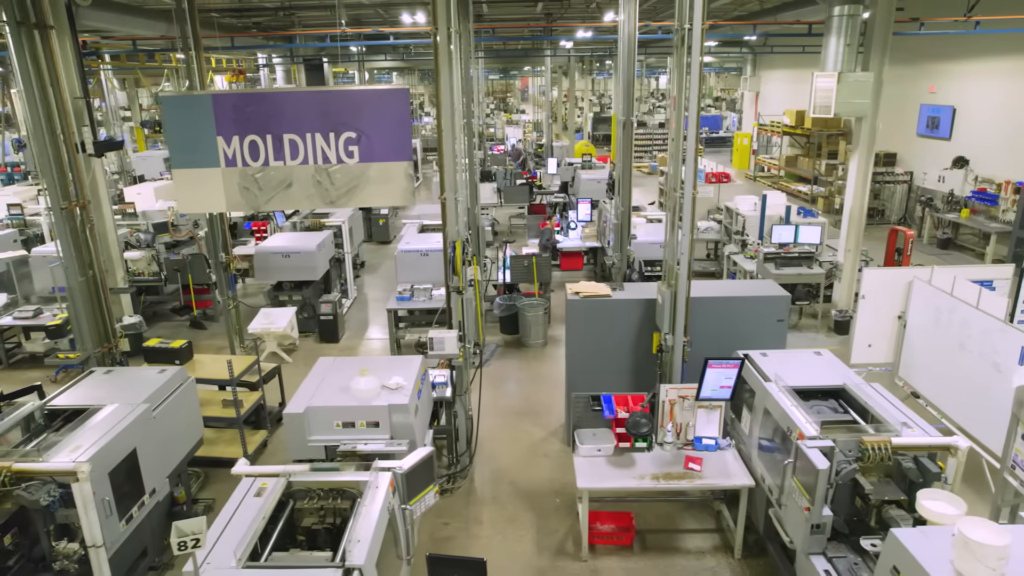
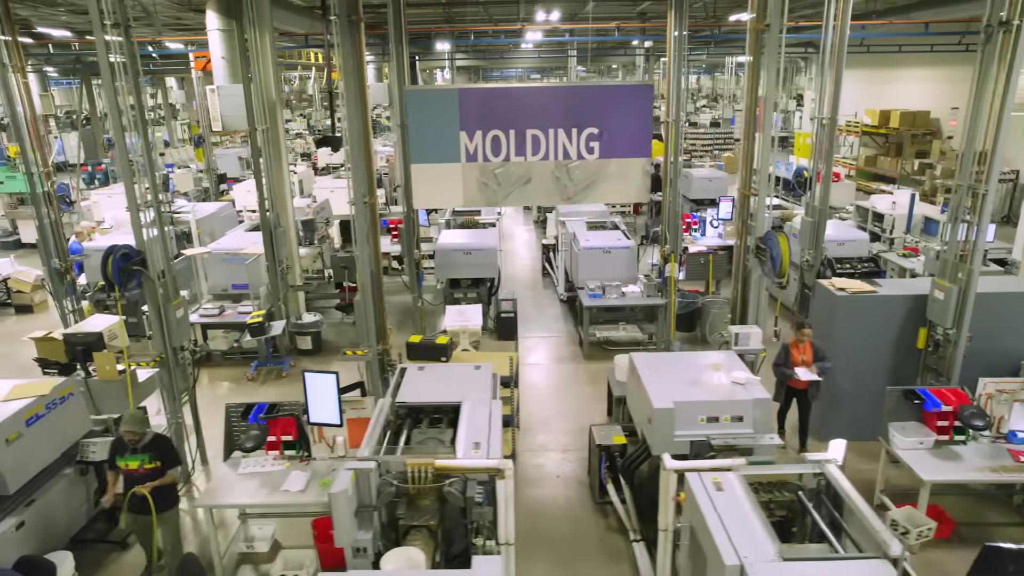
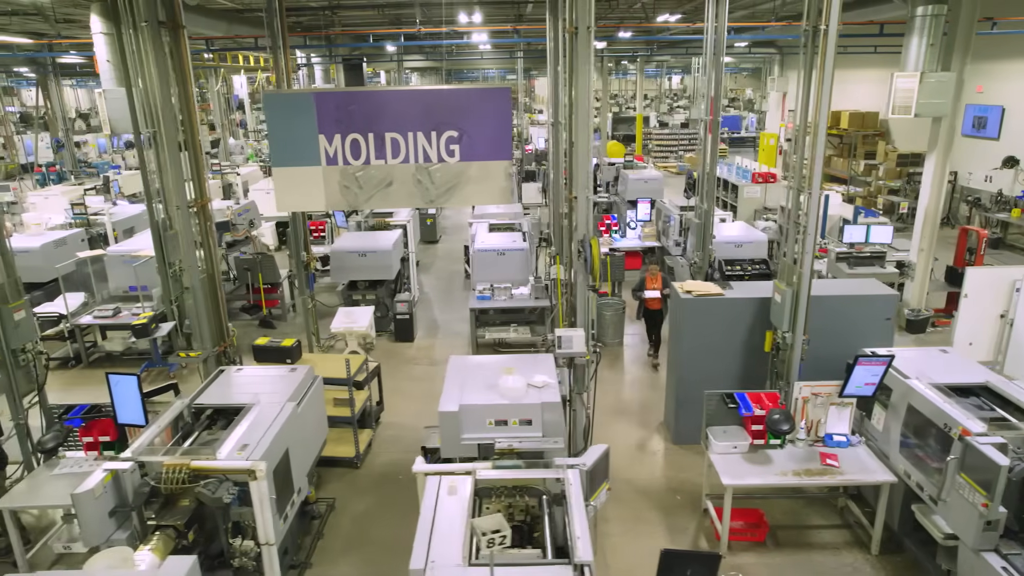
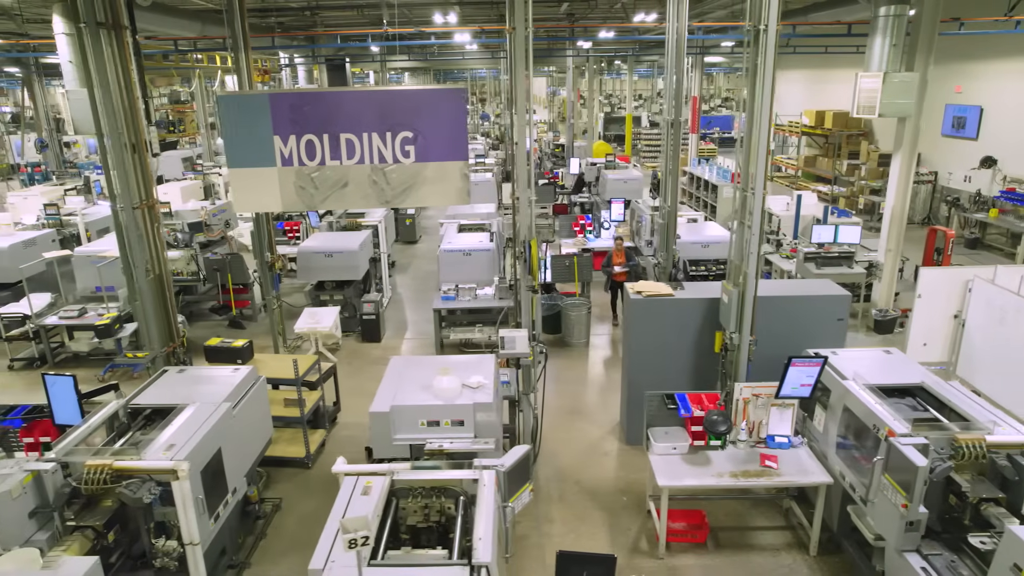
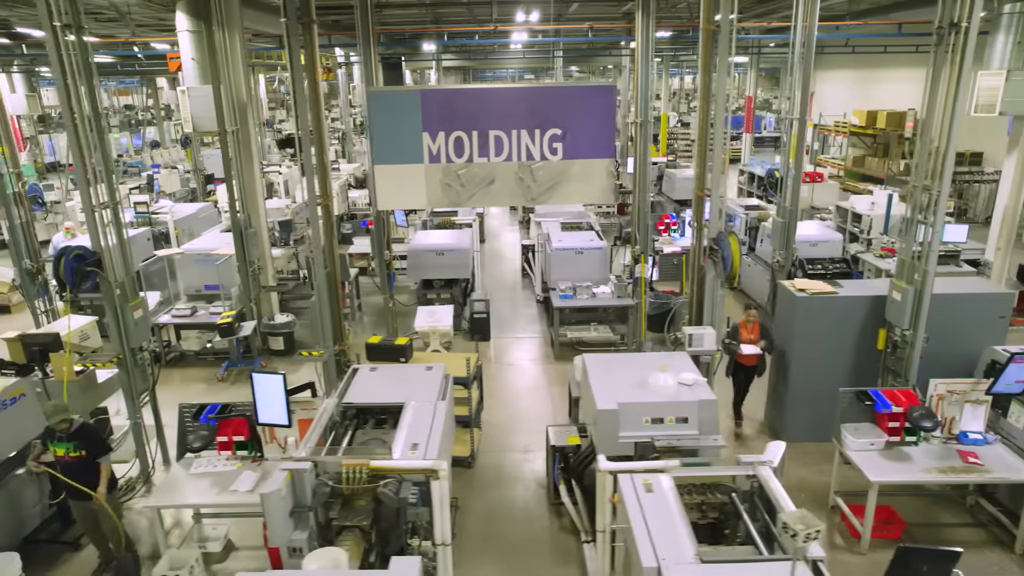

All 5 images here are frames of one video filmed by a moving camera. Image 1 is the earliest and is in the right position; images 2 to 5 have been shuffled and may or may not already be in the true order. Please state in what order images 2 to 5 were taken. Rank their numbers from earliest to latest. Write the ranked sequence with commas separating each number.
4, 3, 5, 2
